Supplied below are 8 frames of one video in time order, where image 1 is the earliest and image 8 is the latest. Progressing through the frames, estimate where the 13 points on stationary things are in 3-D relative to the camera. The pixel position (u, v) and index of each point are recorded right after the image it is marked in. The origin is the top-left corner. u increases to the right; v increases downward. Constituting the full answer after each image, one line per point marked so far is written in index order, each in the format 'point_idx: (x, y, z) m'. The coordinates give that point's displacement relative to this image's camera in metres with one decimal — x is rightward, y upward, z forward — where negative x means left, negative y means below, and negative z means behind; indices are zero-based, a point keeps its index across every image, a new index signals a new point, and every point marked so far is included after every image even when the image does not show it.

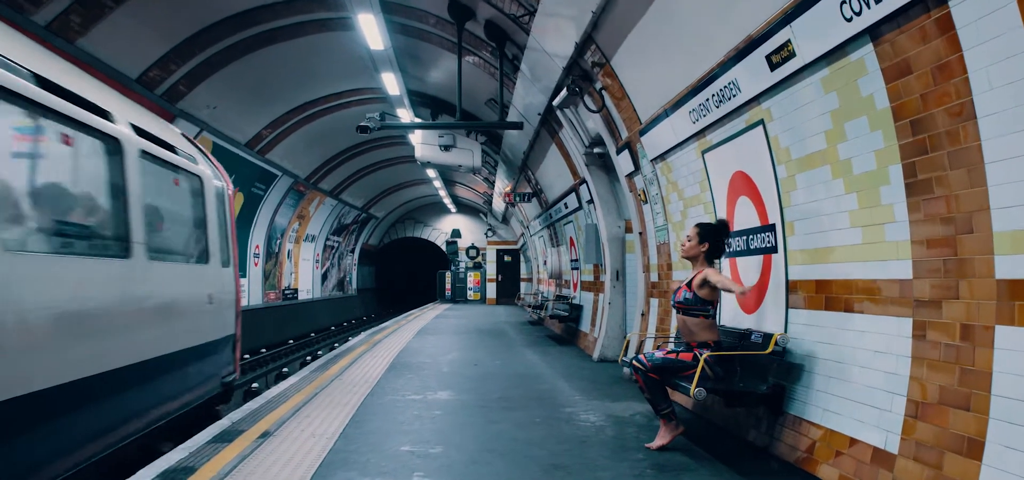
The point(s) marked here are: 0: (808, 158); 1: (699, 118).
0: (+2.0, +0.6, +3.9) m
1: (+1.7, +1.1, +5.1) m
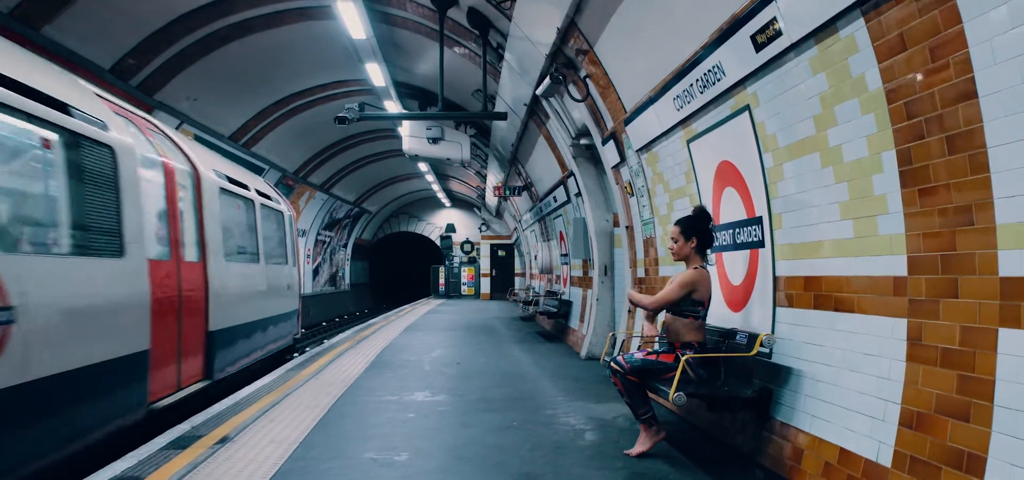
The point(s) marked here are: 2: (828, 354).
0: (+1.8, +0.6, +3.6) m
1: (+1.4, +1.1, +4.8) m
2: (+1.8, -0.7, +3.3) m
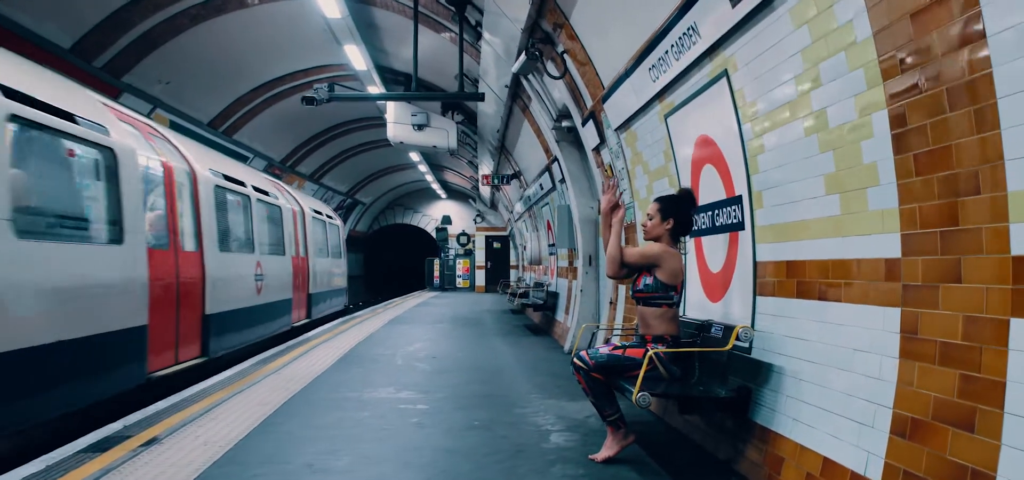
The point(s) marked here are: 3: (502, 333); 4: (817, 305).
0: (+1.5, +0.7, +3.2) m
1: (+1.1, +1.3, +4.4) m
2: (+1.5, -0.6, +2.9) m
3: (-0.2, -1.7, +10.7) m
4: (+1.6, -0.3, +2.9) m
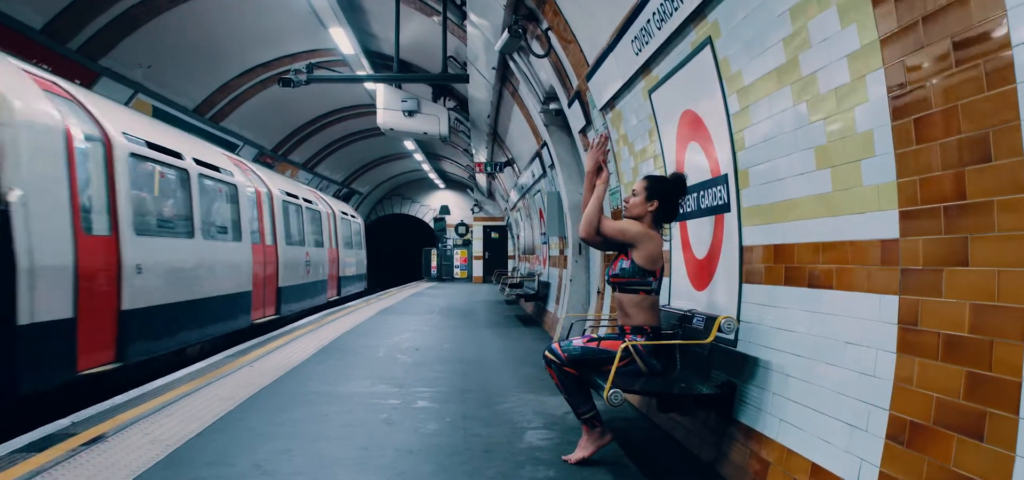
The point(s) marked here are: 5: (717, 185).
0: (+1.3, +0.8, +2.9) m
1: (+0.9, +1.4, +4.1) m
2: (+1.3, -0.5, +2.6) m
3: (-0.3, -1.5, +10.4) m
4: (+1.4, -0.2, +2.6) m
5: (+1.2, +0.3, +3.5) m
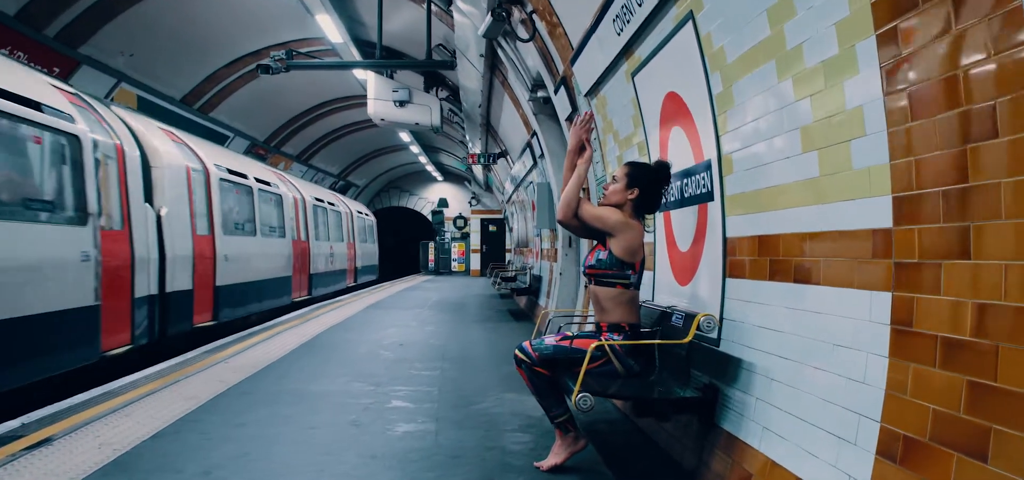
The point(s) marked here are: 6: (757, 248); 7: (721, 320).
0: (+1.1, +0.8, +2.6) m
1: (+0.8, +1.4, +3.8) m
2: (+1.2, -0.4, +2.4) m
3: (-0.5, -1.4, +10.2) m
4: (+1.2, -0.2, +2.4) m
5: (+1.1, +0.4, +3.2) m
6: (+1.2, 0.0, +2.7) m
7: (+1.1, -0.4, +2.9) m
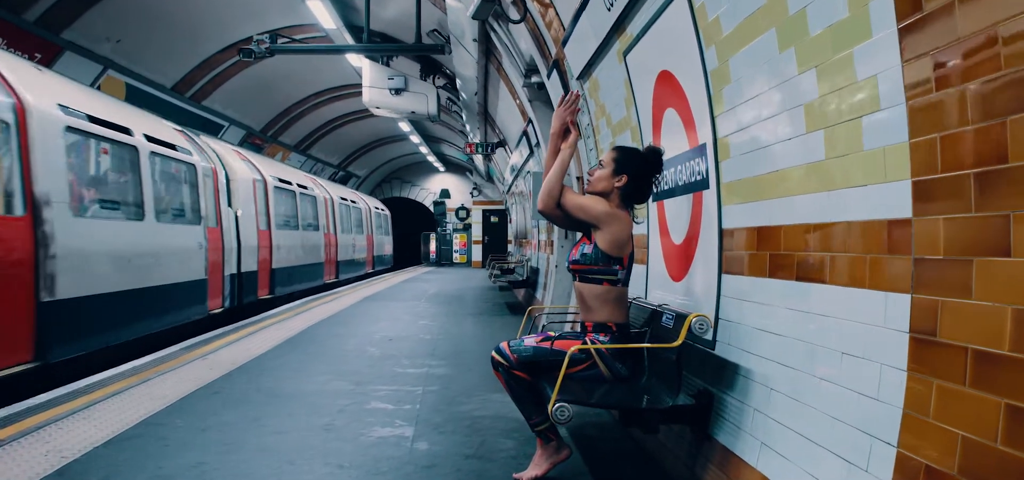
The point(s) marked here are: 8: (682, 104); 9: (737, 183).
0: (+1.0, +0.9, +2.3) m
1: (+0.6, +1.5, +3.5) m
2: (+1.0, -0.4, +2.1) m
3: (-0.6, -1.3, +10.0) m
4: (+1.1, -0.2, +2.1) m
5: (+0.9, +0.4, +2.9) m
6: (+1.0, 0.0, +2.4) m
7: (+1.0, -0.4, +2.7) m
8: (+0.9, +0.7, +3.0) m
9: (+1.0, +0.3, +2.5) m
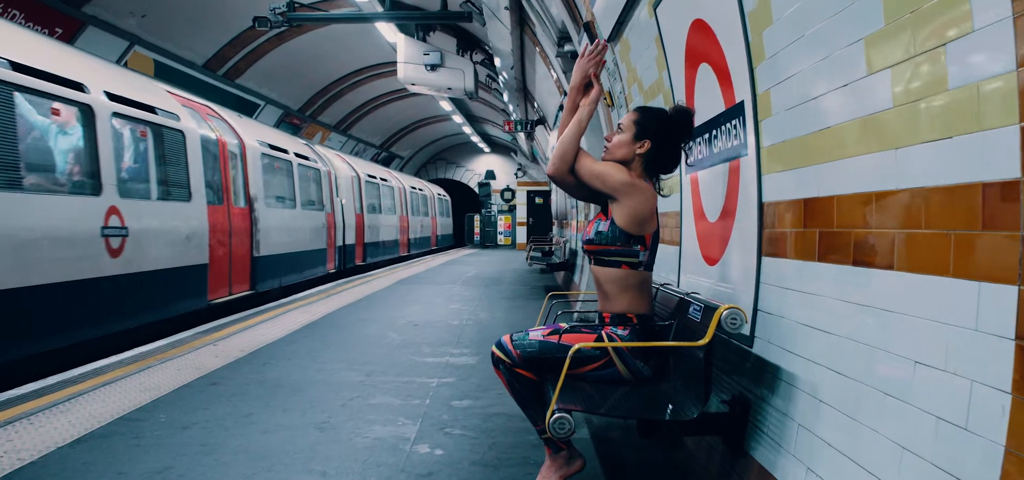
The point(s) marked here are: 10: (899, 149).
0: (+0.9, +1.0, +1.9) m
1: (+0.7, +1.6, +3.1) m
2: (+1.0, -0.3, +1.7) m
3: (+0.1, -0.9, +9.7) m
4: (+1.0, -0.1, +1.7) m
5: (+1.0, +0.5, +2.5) m
6: (+1.0, +0.1, +2.0) m
7: (+0.9, -0.3, +2.2) m
8: (+0.9, +0.8, +2.6) m
9: (+1.0, +0.3, +2.1) m
10: (+1.0, +0.2, +1.5) m
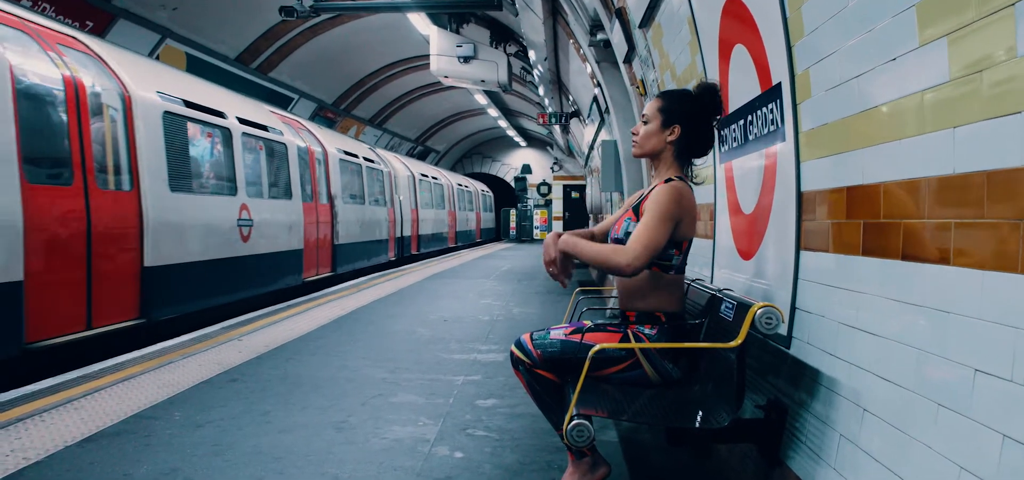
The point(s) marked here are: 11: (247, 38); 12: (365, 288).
0: (+1.0, +1.0, +1.7) m
1: (+0.8, +1.6, +2.9) m
2: (+1.0, -0.3, +1.5) m
3: (+0.6, -0.8, +9.6) m
4: (+1.0, -0.1, +1.5) m
5: (+1.0, +0.6, +2.3) m
6: (+1.0, +0.1, +1.8) m
7: (+1.0, -0.3, +2.1) m
8: (+1.0, +0.9, +2.4) m
9: (+1.0, +0.4, +1.9) m
10: (+1.0, +0.3, +1.3) m
11: (-5.4, +4.0, +11.9) m
12: (-2.3, -0.8, +8.6) m
